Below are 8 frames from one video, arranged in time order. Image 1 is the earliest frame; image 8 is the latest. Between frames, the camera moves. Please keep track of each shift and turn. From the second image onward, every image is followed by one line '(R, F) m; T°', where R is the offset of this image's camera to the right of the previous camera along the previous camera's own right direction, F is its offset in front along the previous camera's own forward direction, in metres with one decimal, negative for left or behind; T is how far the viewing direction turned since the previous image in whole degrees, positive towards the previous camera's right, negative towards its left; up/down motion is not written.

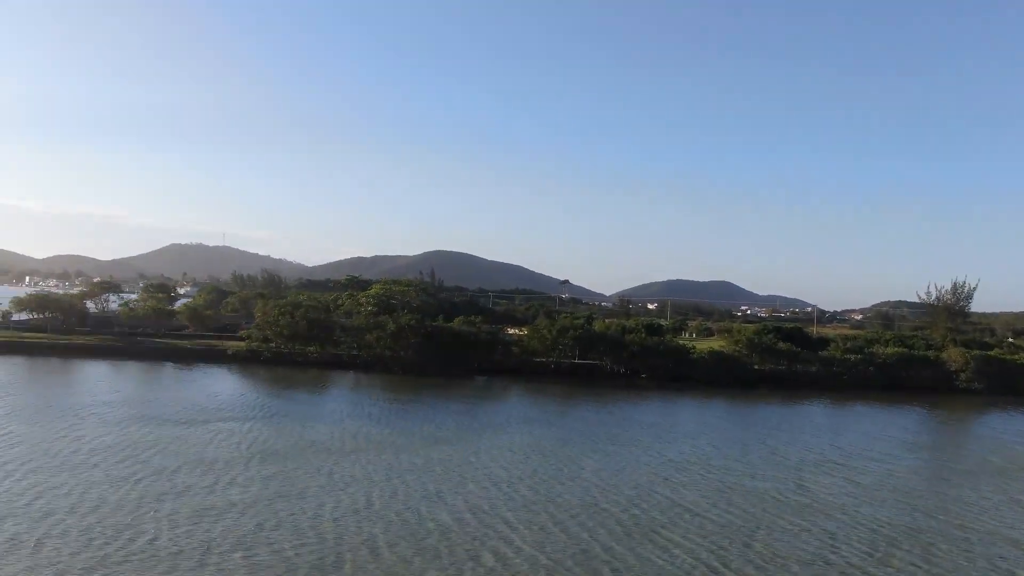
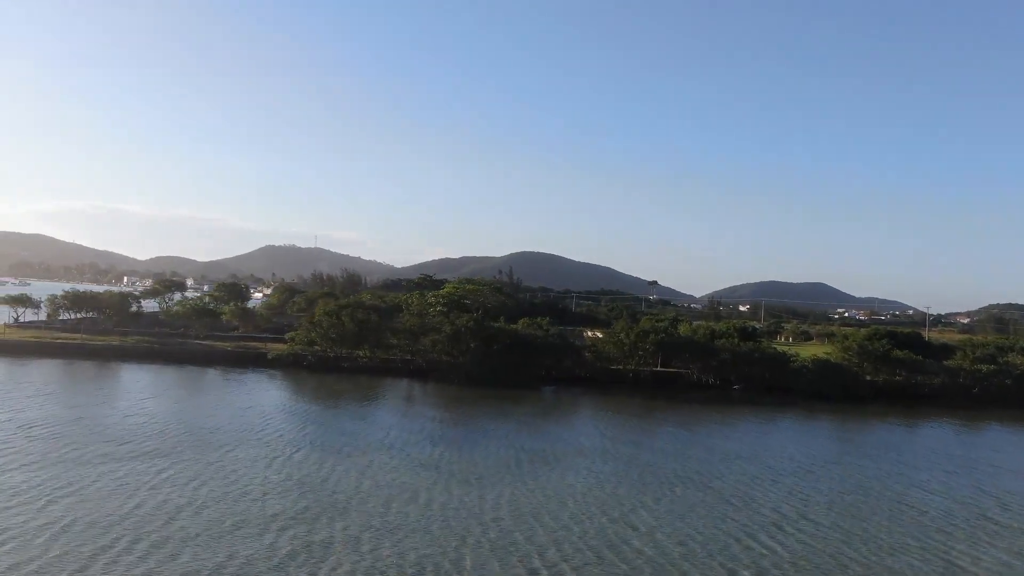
(+1.0, +4.8) m; -7°
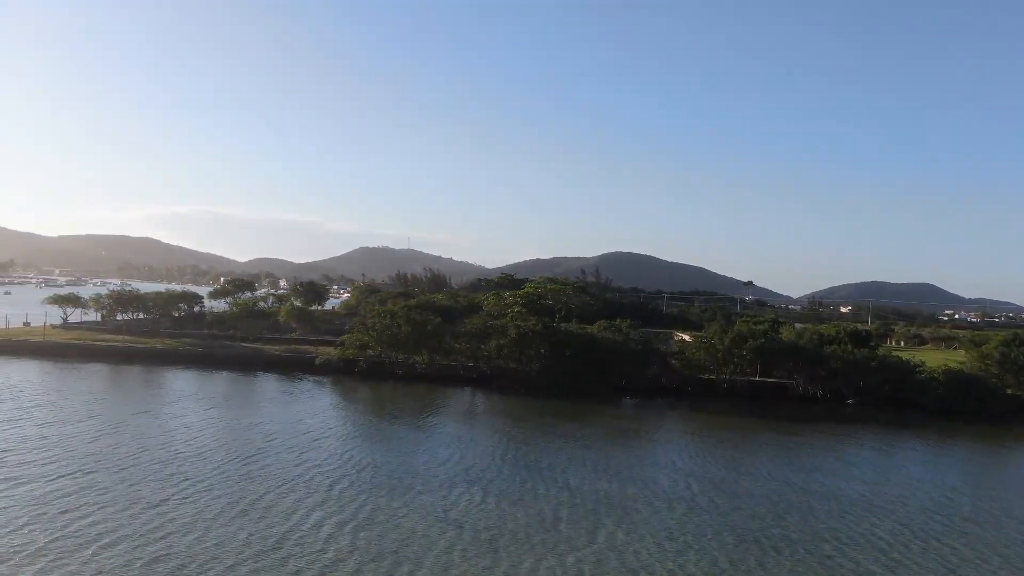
(+0.8, +4.5) m; -7°
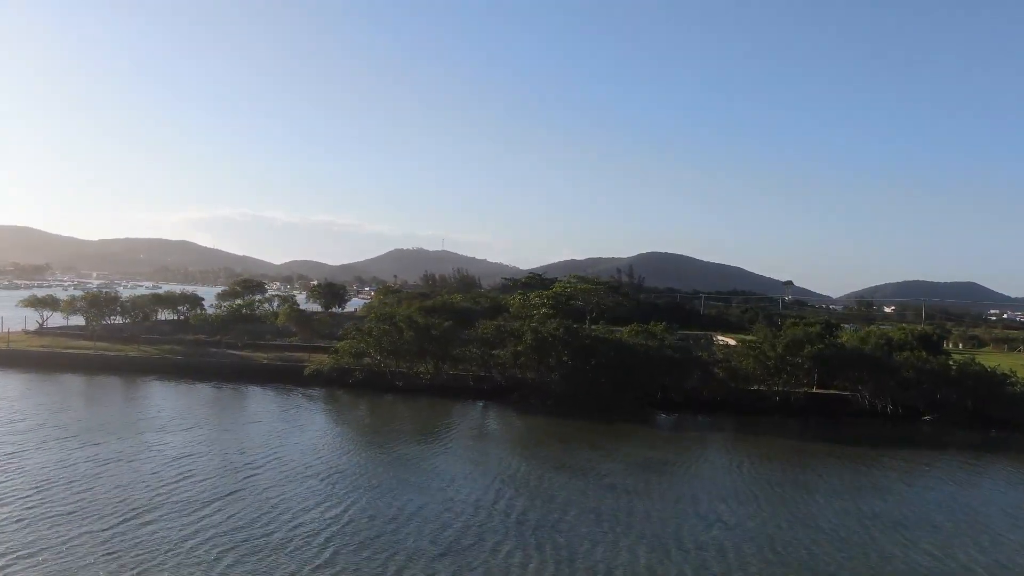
(+0.8, +4.2) m; -3°
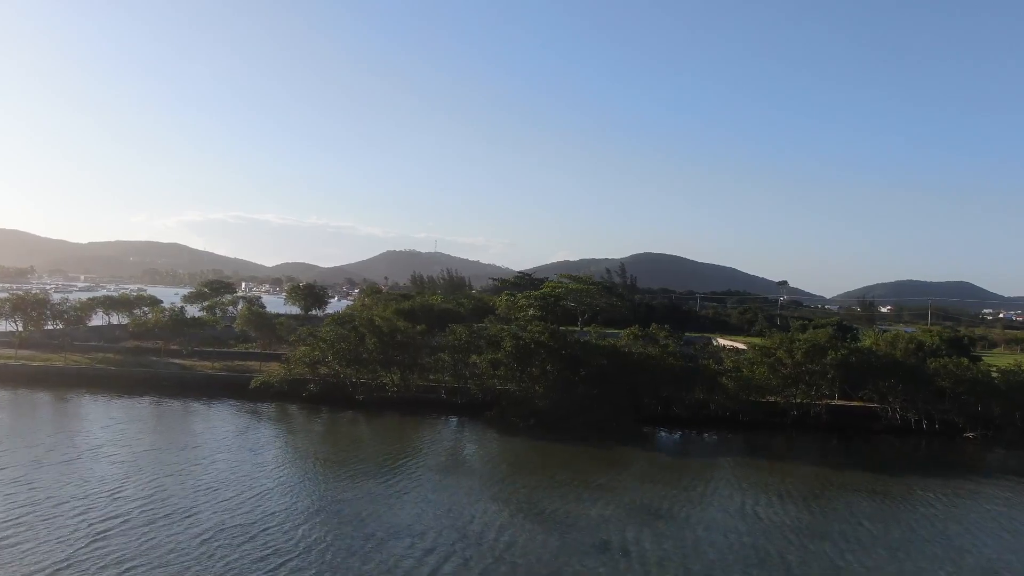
(+0.7, +3.7) m; 0°
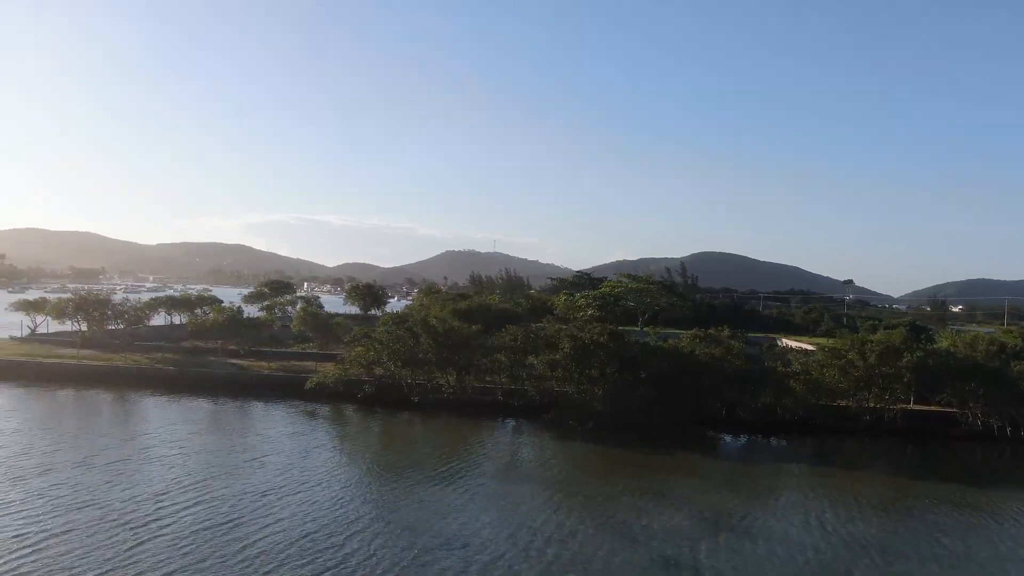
(-0.2, +0.9) m; -4°
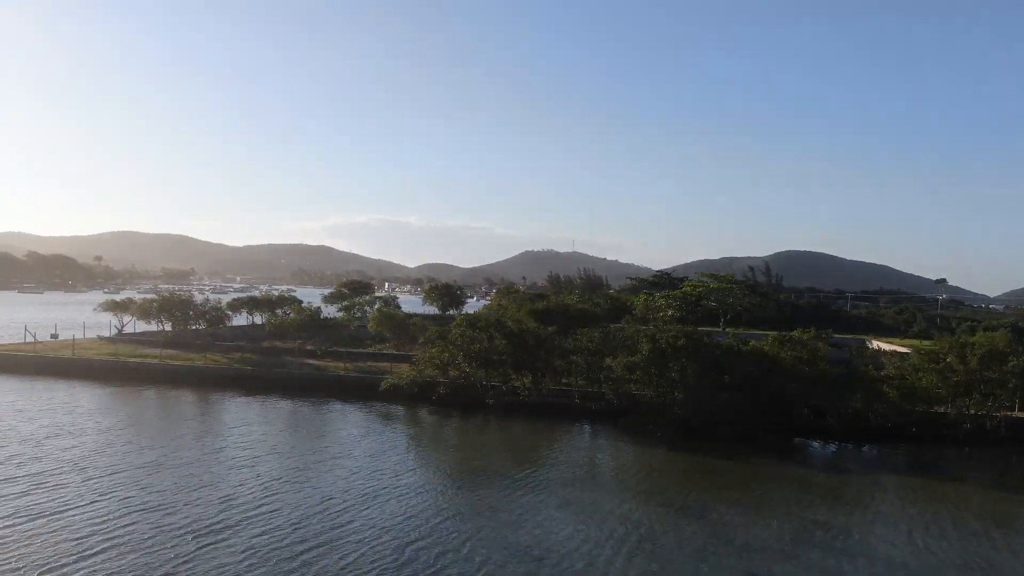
(-0.1, +0.9) m; -6°
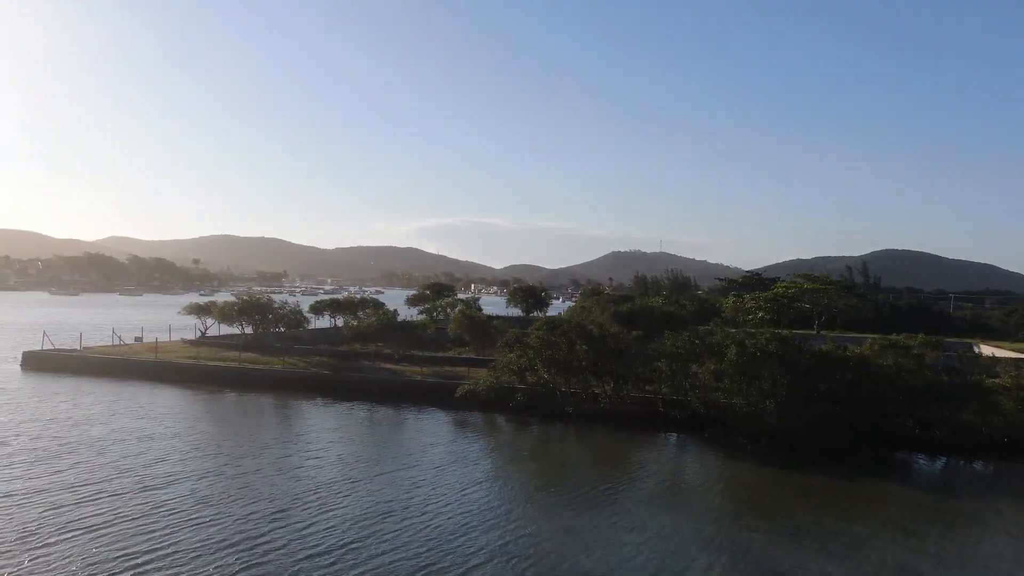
(+0.2, +1.2) m; -7°
